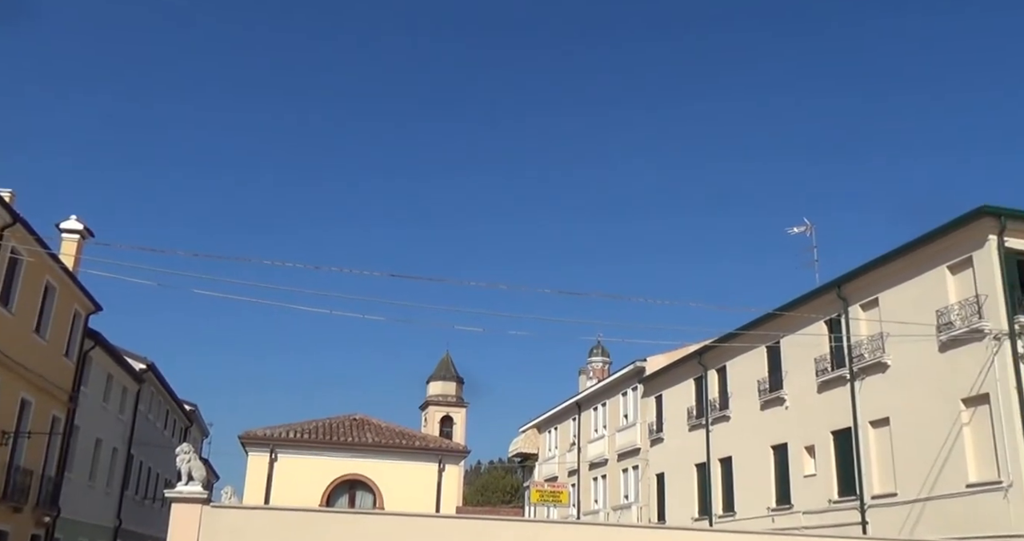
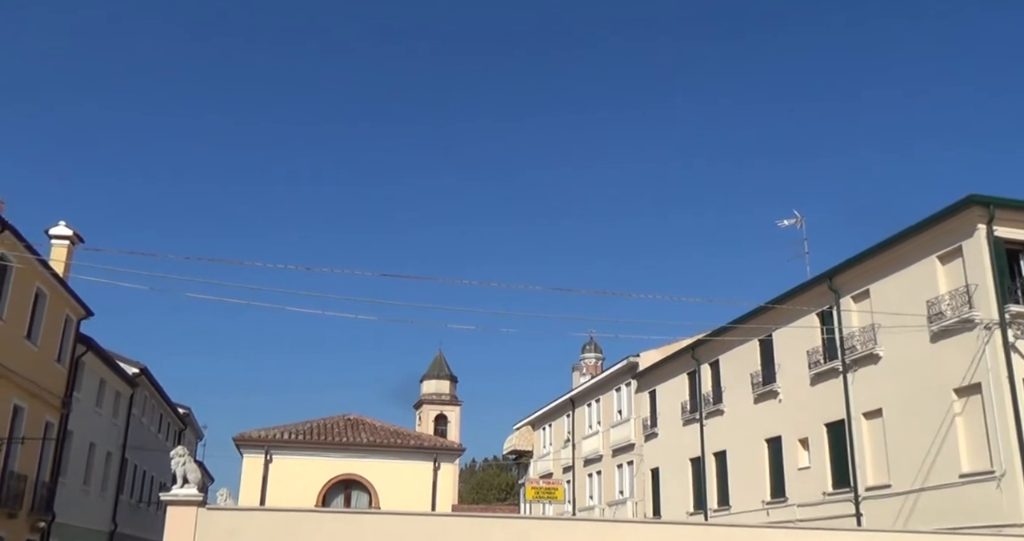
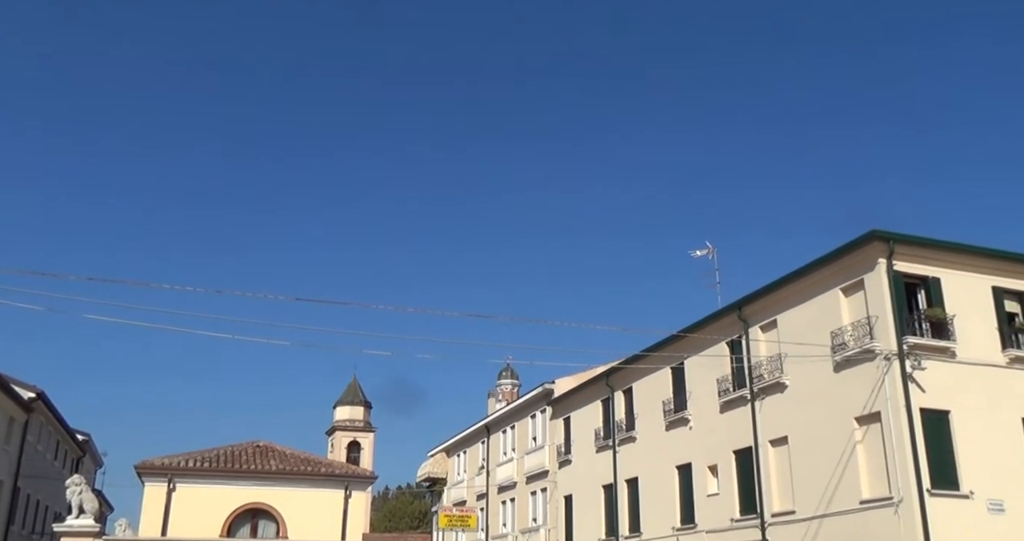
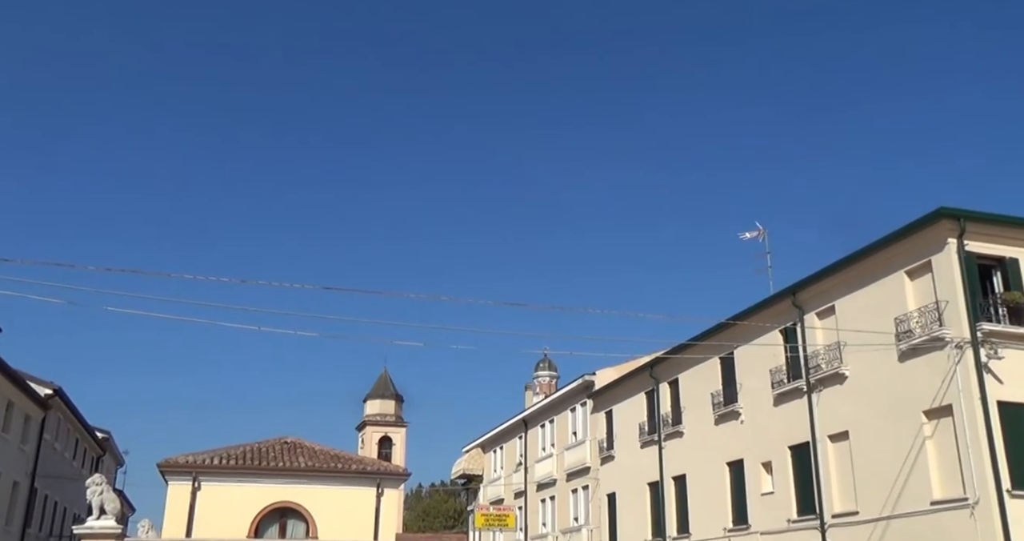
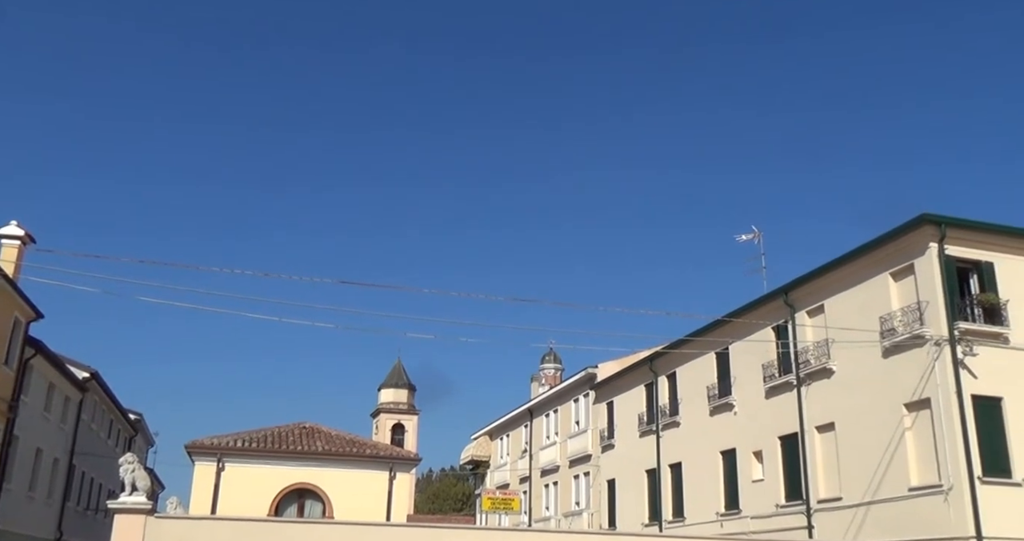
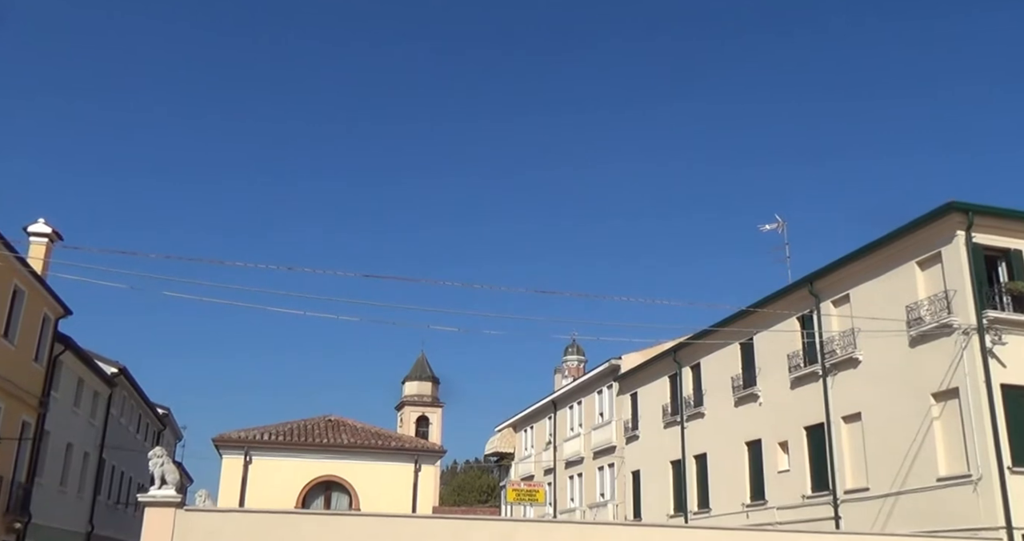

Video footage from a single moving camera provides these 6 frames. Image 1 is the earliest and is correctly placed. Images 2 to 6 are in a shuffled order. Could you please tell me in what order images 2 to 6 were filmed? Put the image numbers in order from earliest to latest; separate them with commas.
6, 2, 5, 3, 4
